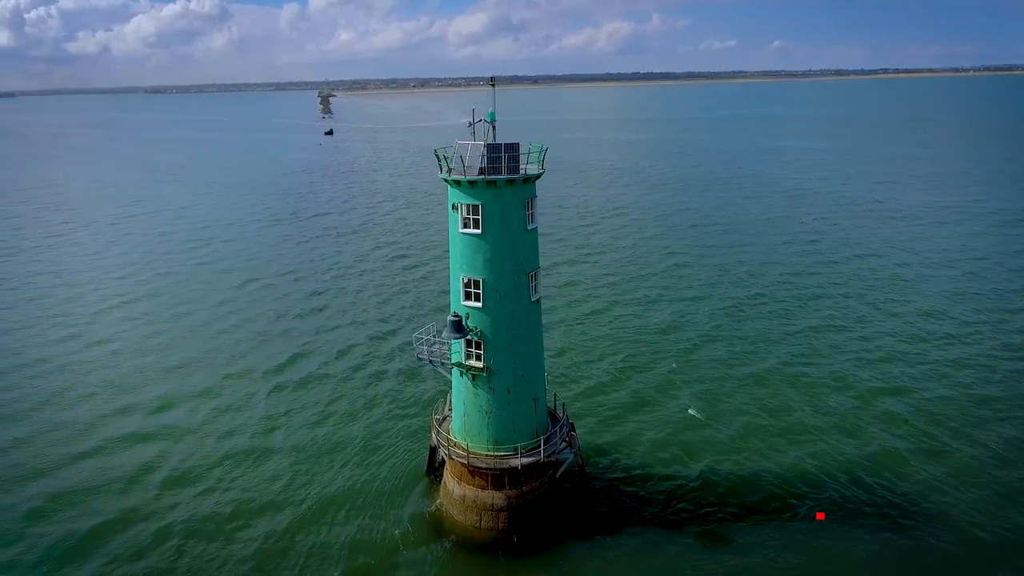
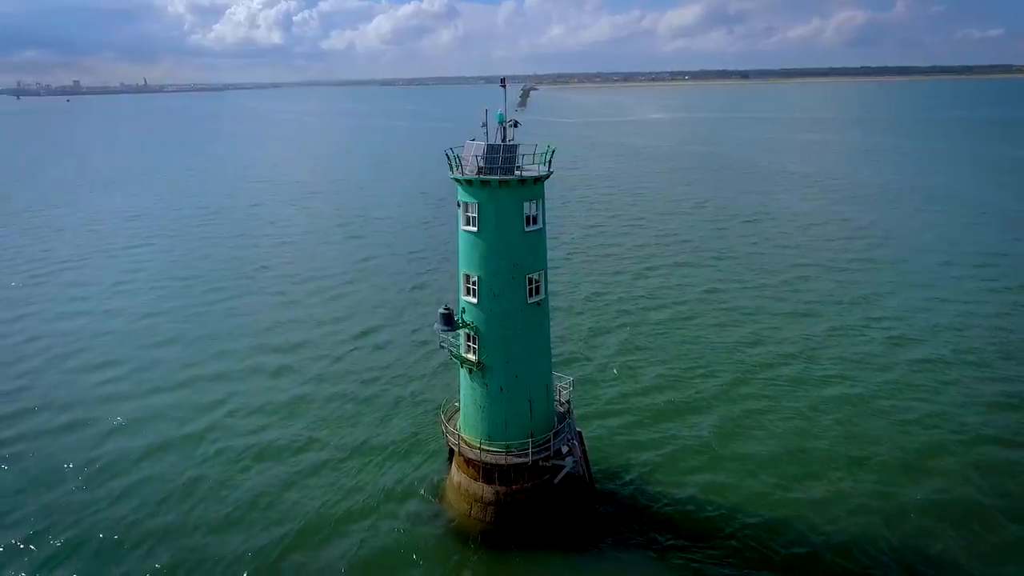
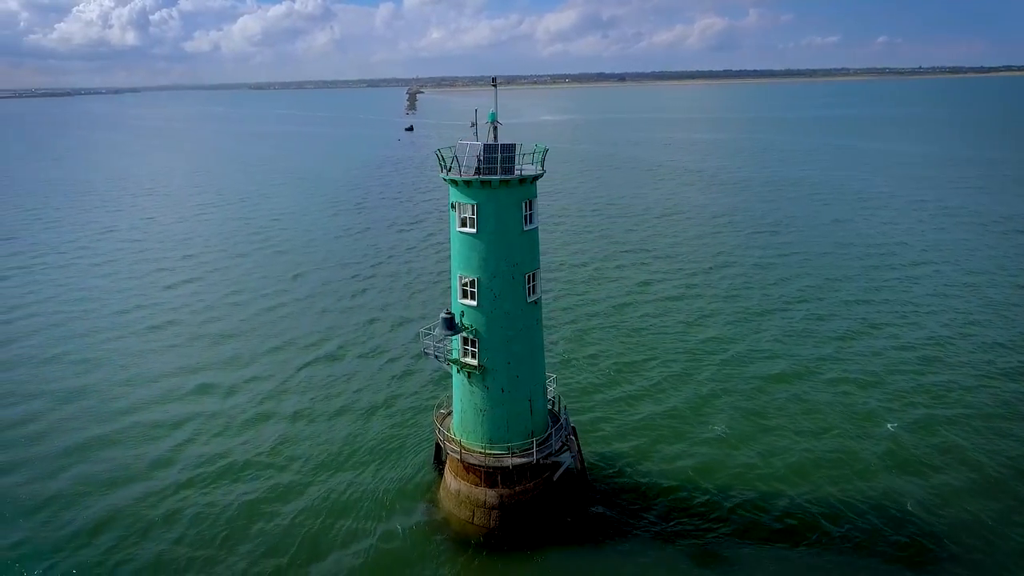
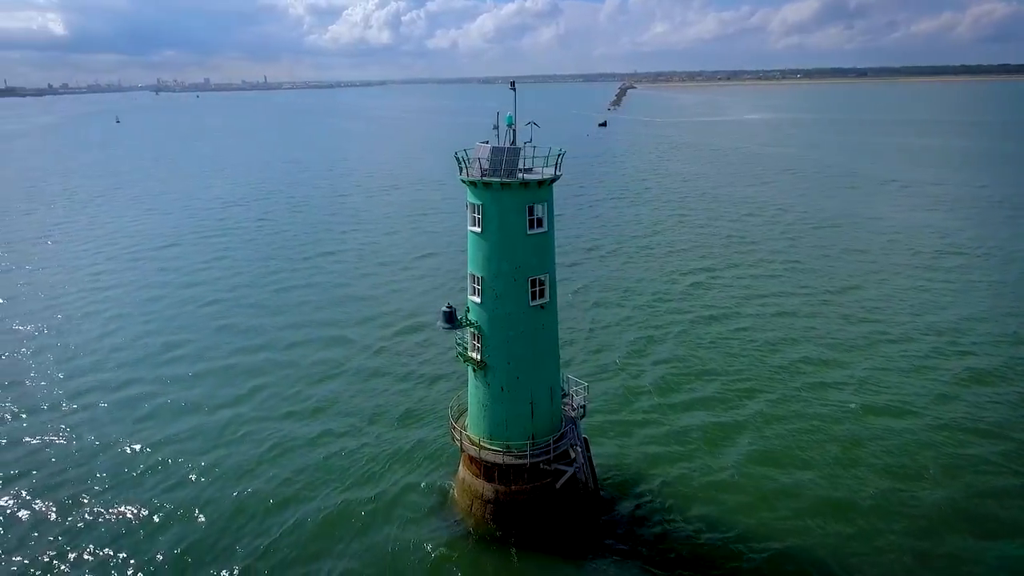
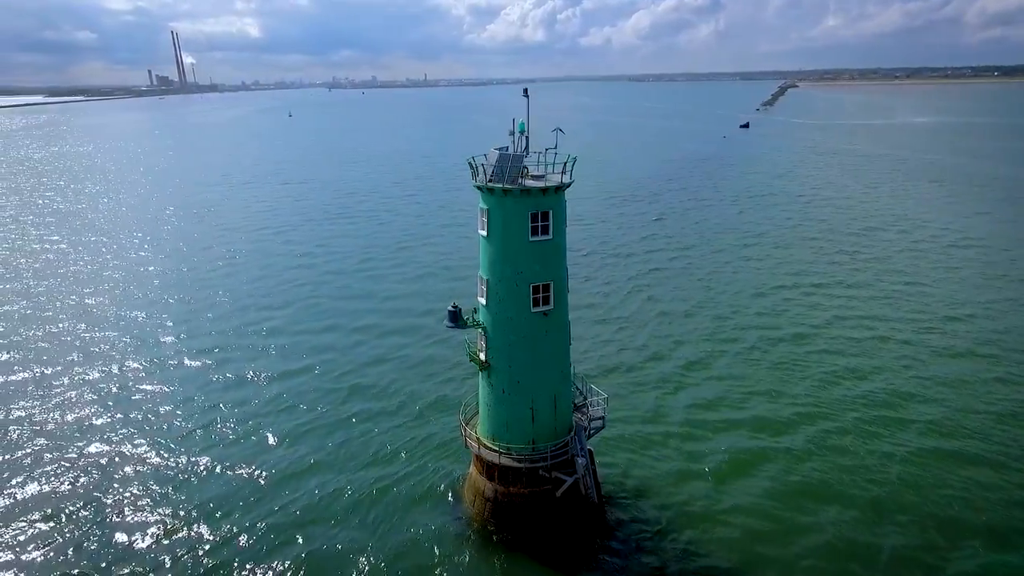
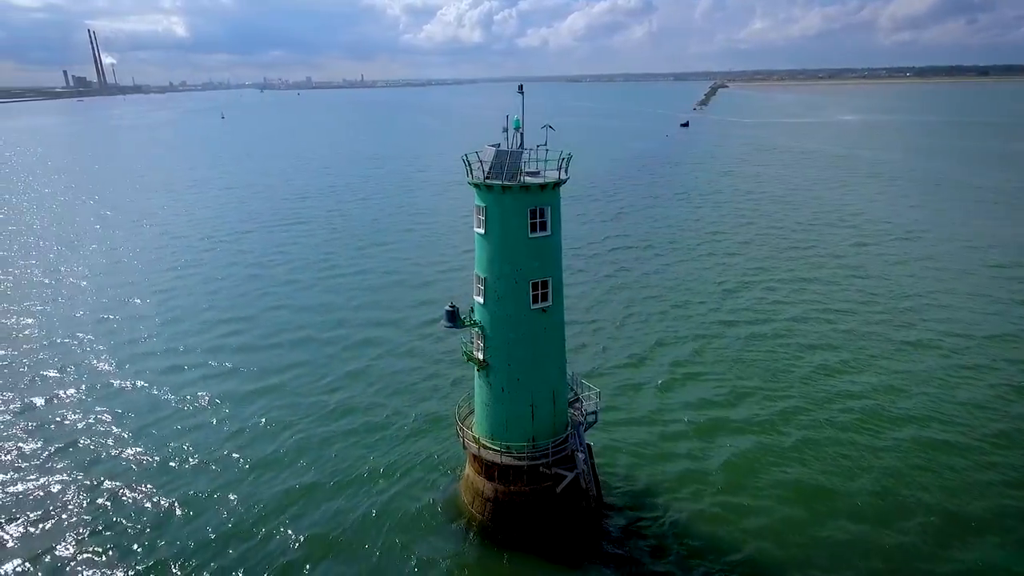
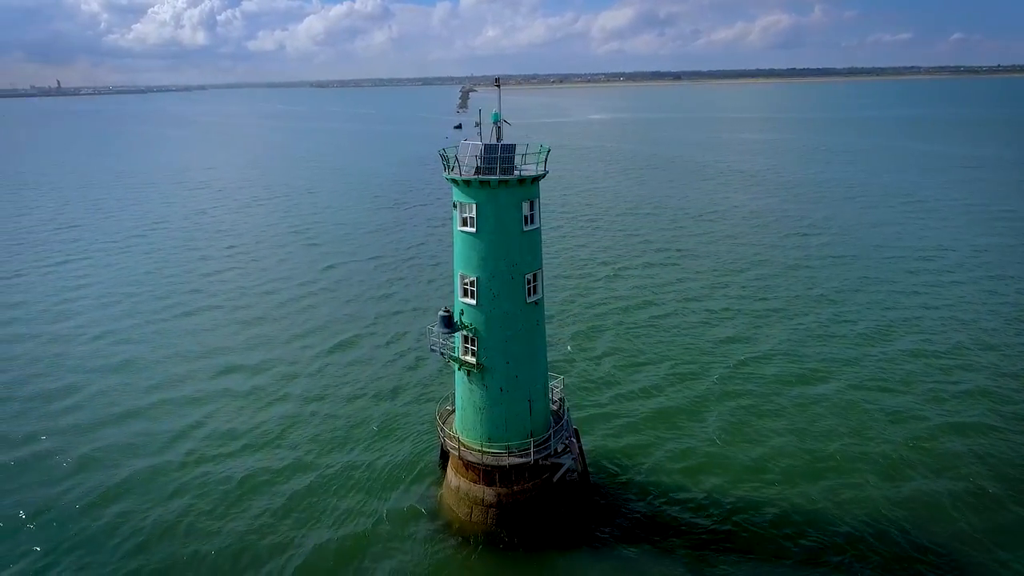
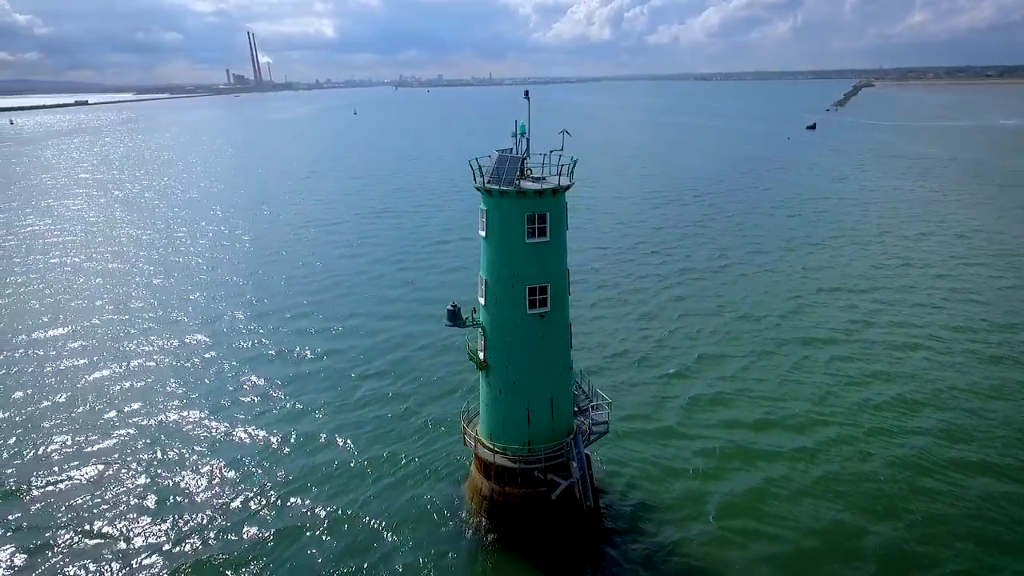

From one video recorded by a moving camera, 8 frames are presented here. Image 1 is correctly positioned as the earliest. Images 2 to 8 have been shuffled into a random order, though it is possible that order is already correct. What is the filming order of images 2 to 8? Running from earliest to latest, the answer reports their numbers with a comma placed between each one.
3, 7, 2, 4, 6, 5, 8
